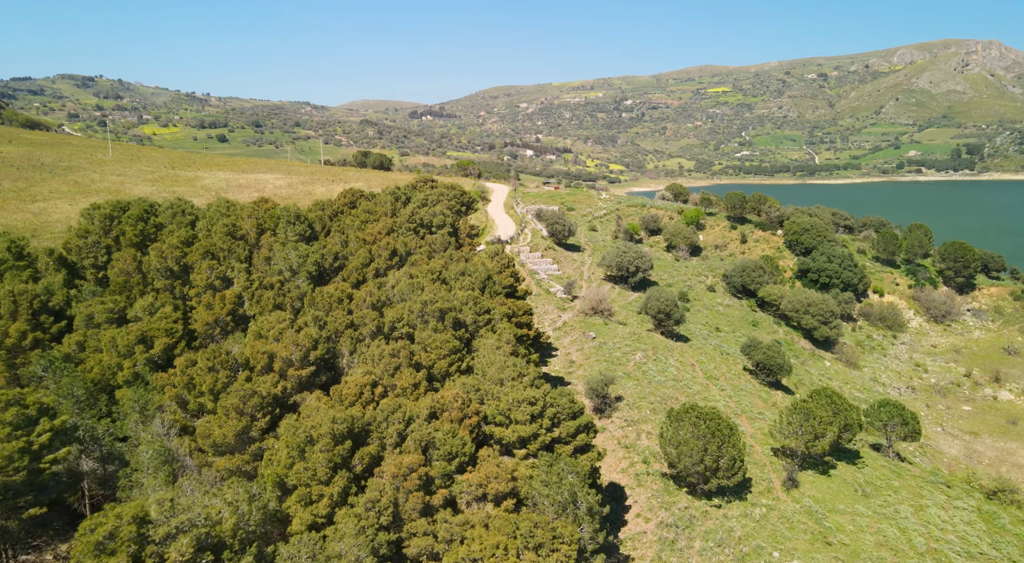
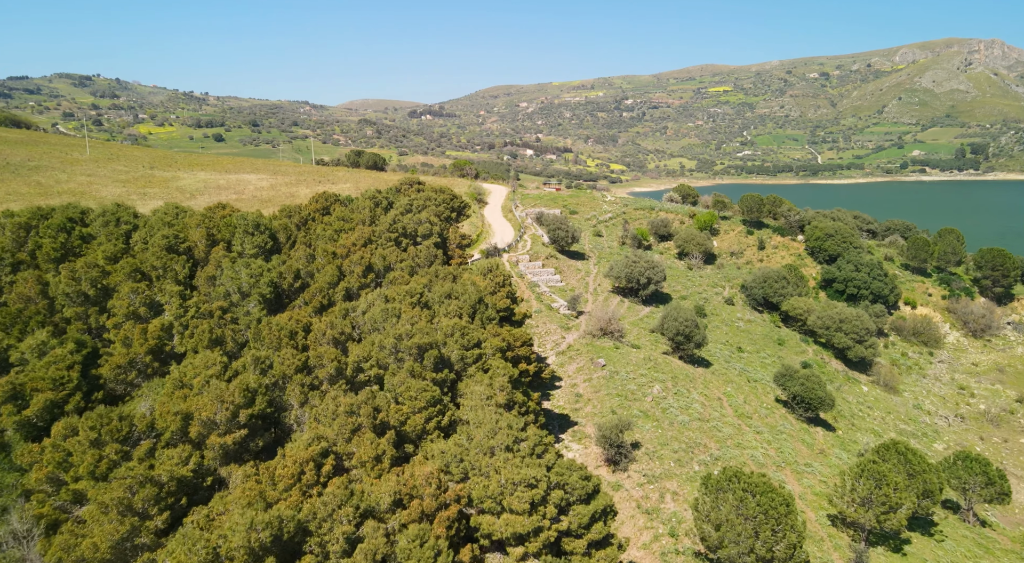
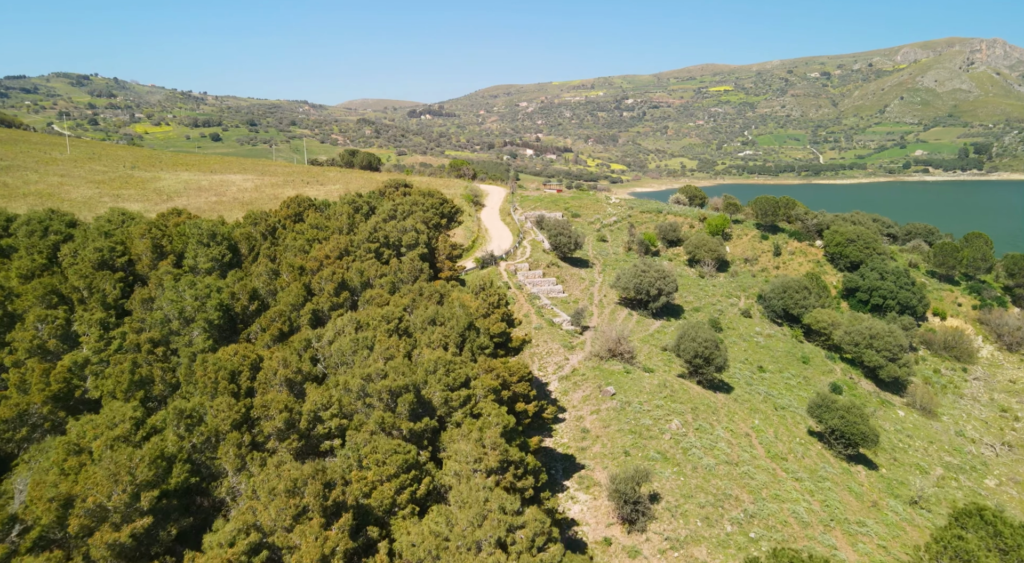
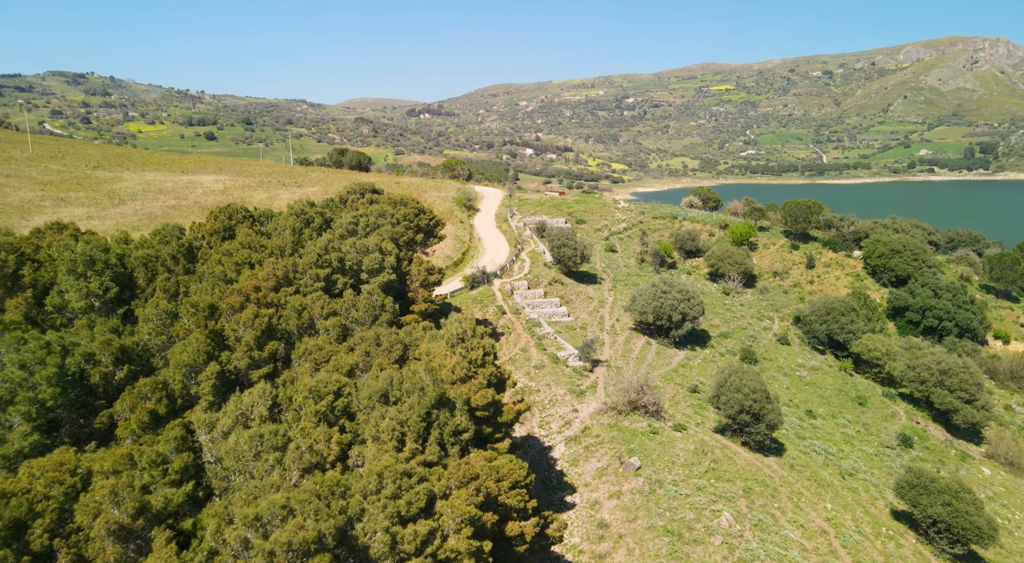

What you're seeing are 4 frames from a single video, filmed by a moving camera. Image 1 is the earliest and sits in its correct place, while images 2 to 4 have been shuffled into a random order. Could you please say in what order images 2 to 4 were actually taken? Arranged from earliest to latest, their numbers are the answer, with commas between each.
2, 3, 4
